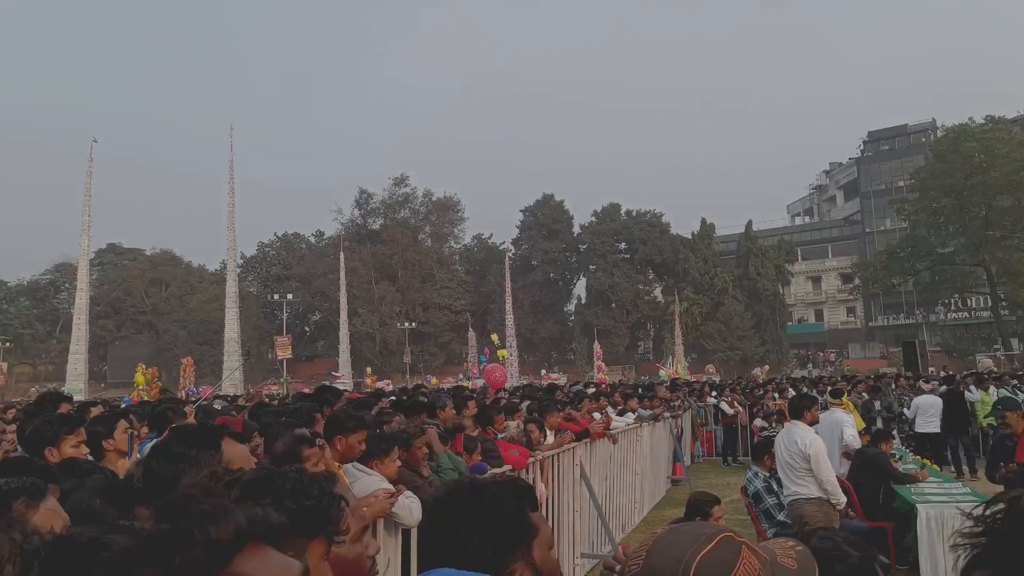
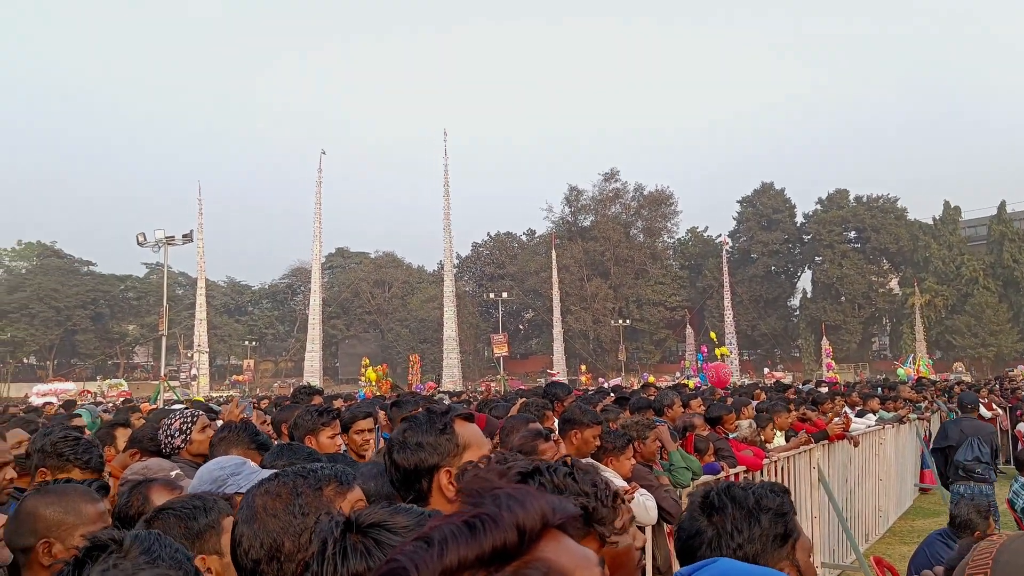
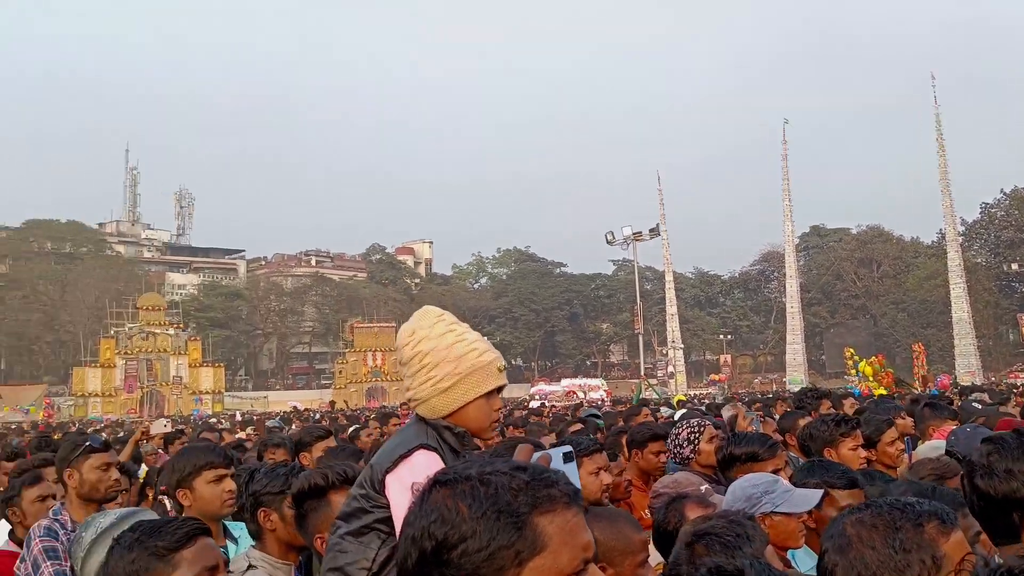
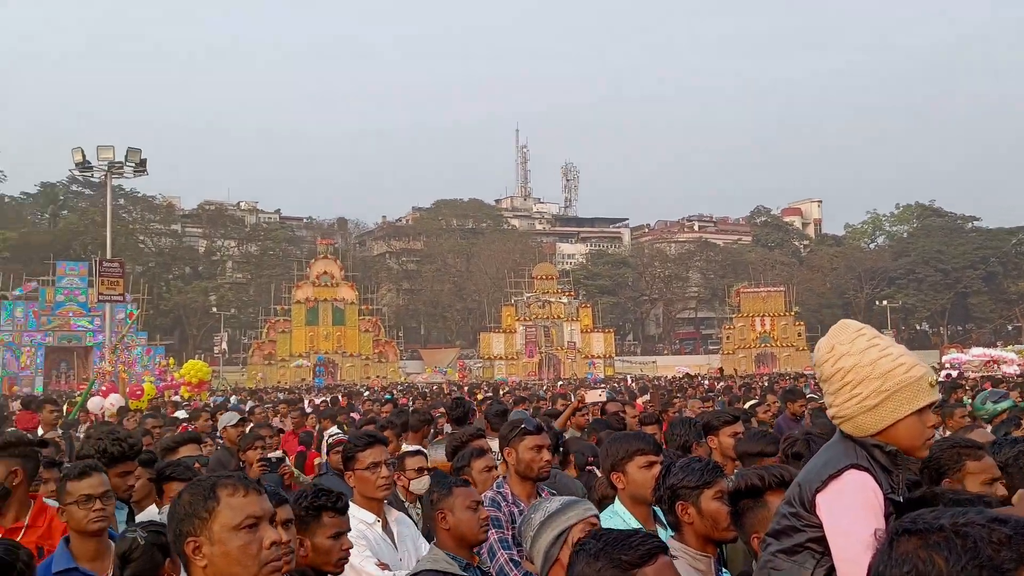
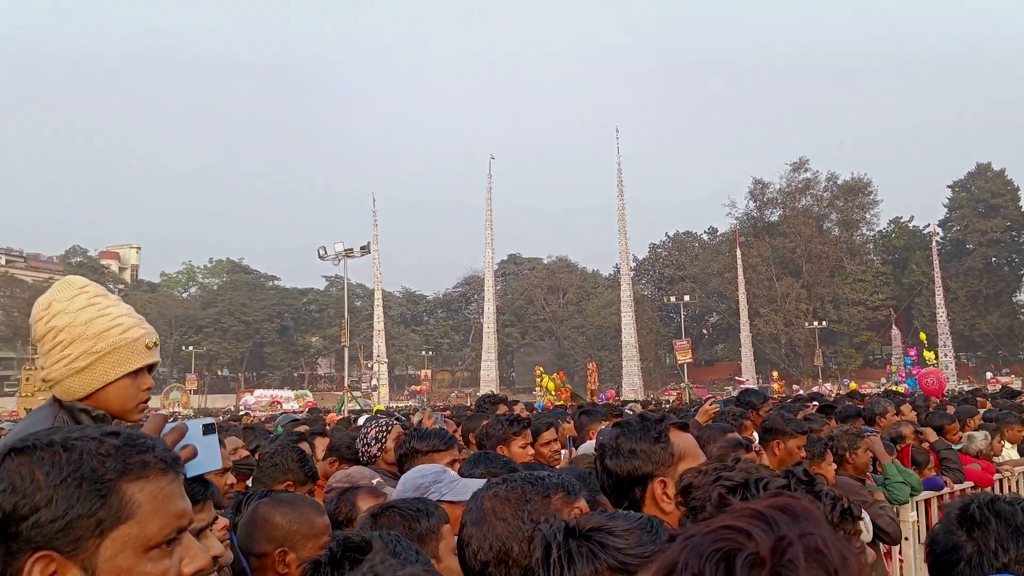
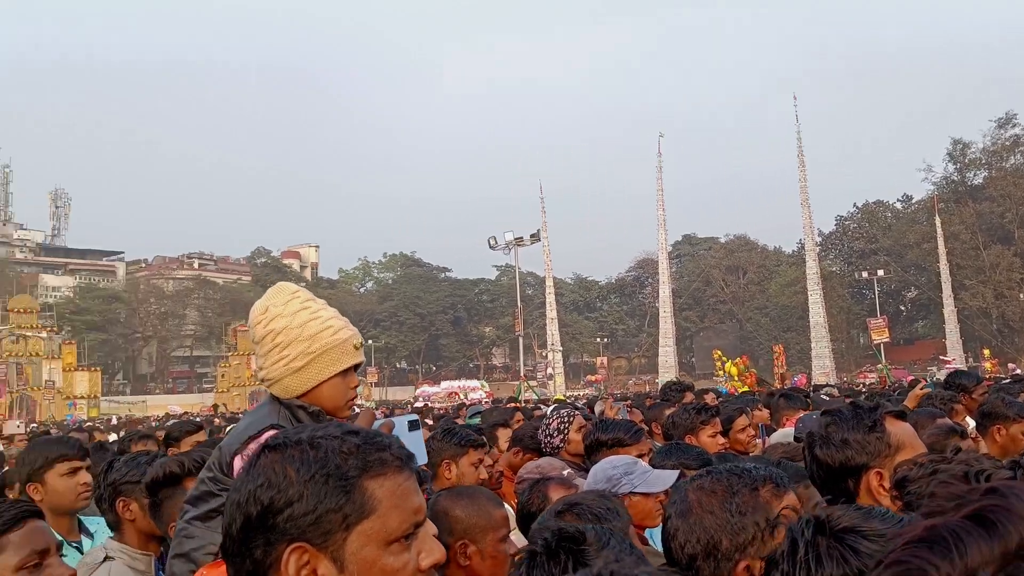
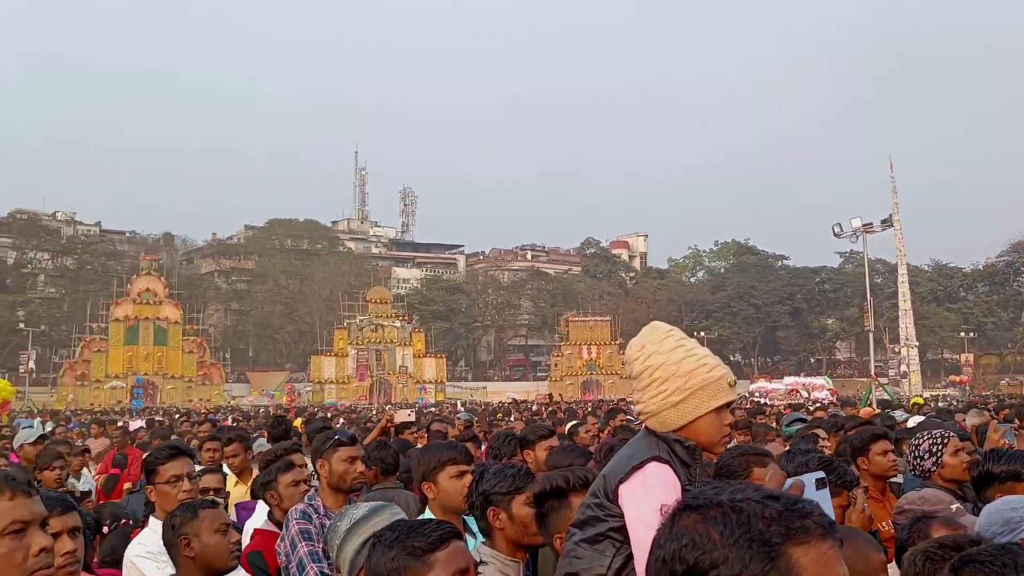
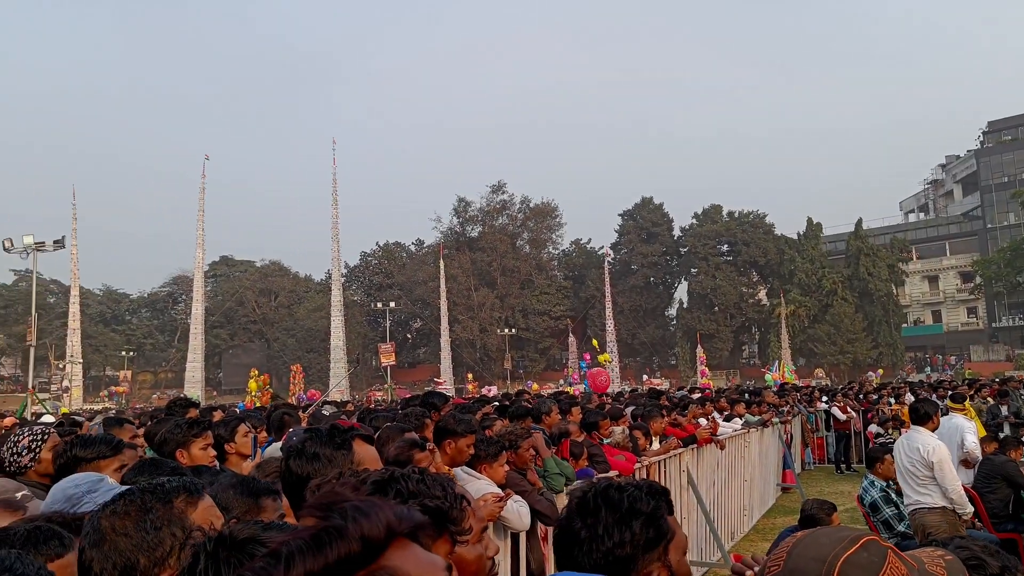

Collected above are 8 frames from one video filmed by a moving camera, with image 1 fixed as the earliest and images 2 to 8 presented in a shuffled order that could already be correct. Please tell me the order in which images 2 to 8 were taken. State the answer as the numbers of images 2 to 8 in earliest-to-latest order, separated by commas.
8, 2, 5, 6, 3, 7, 4
